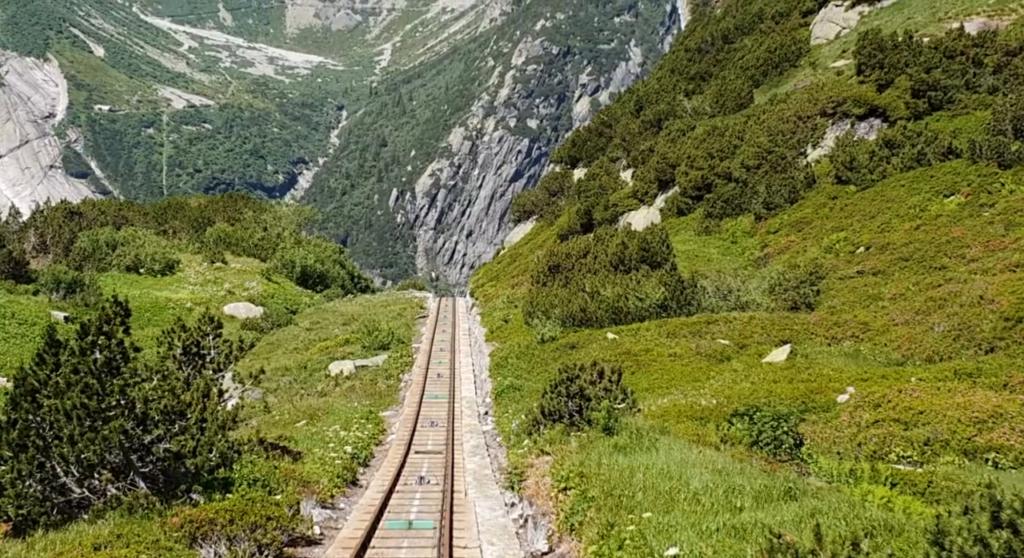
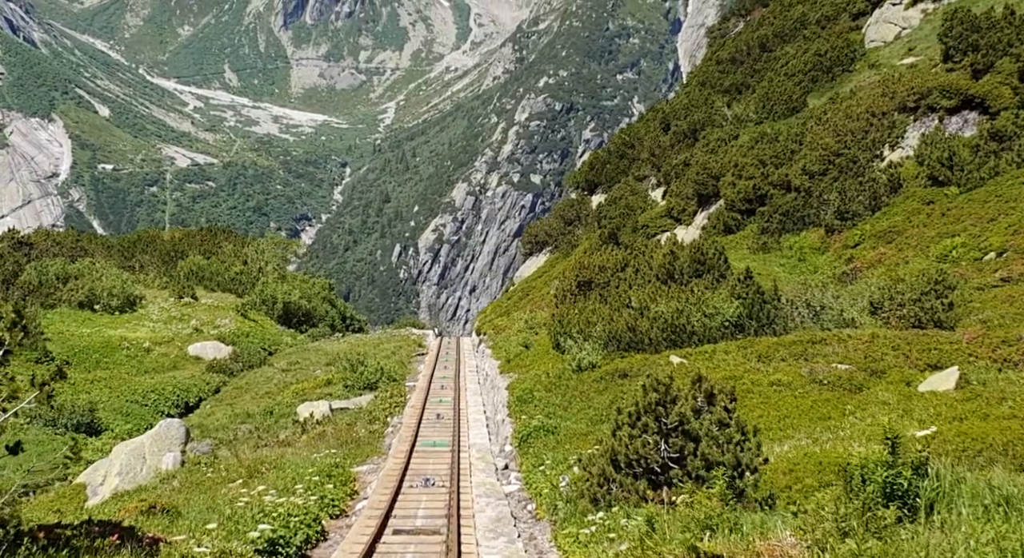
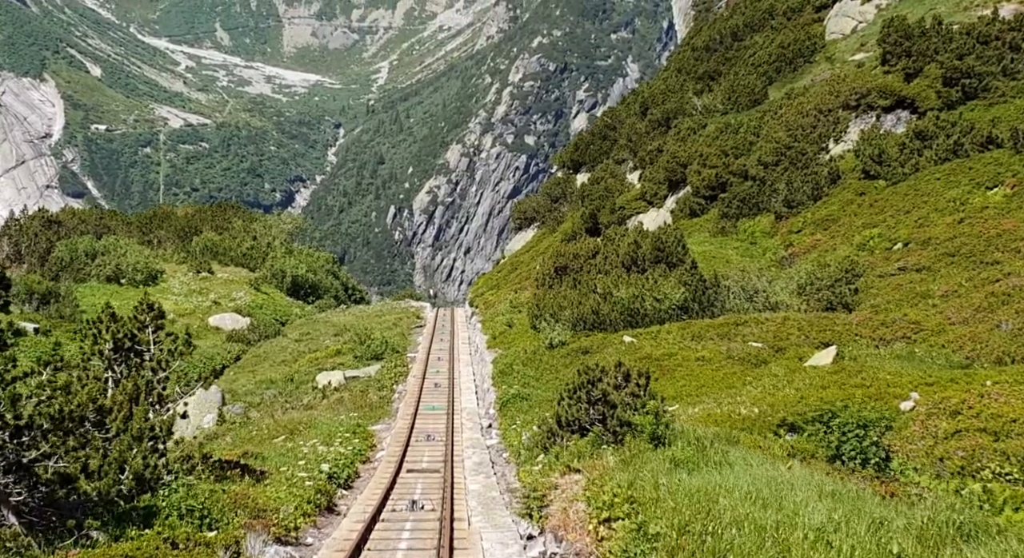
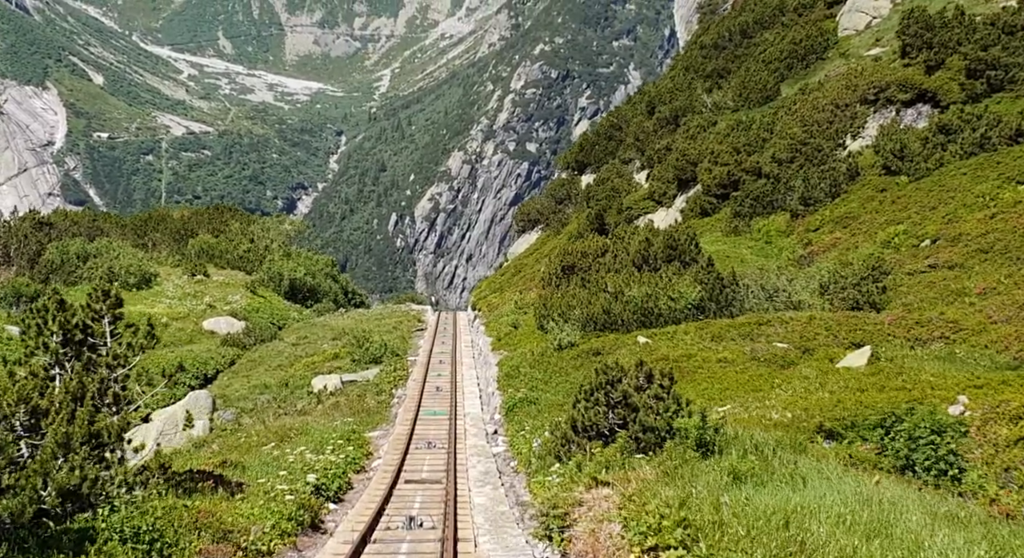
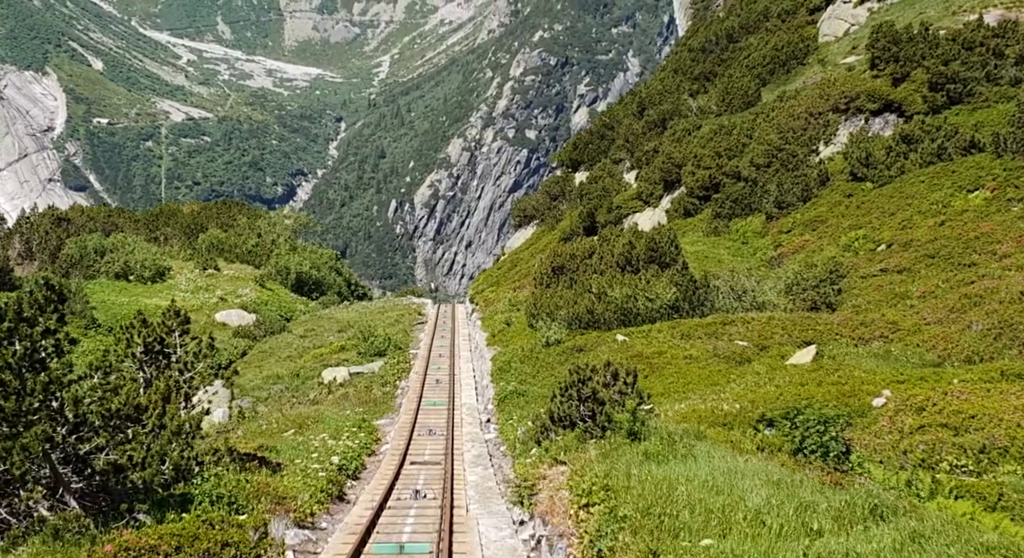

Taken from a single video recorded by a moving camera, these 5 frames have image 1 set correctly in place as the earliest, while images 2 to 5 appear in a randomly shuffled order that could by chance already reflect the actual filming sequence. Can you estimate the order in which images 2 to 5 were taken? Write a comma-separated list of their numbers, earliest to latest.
5, 3, 4, 2
